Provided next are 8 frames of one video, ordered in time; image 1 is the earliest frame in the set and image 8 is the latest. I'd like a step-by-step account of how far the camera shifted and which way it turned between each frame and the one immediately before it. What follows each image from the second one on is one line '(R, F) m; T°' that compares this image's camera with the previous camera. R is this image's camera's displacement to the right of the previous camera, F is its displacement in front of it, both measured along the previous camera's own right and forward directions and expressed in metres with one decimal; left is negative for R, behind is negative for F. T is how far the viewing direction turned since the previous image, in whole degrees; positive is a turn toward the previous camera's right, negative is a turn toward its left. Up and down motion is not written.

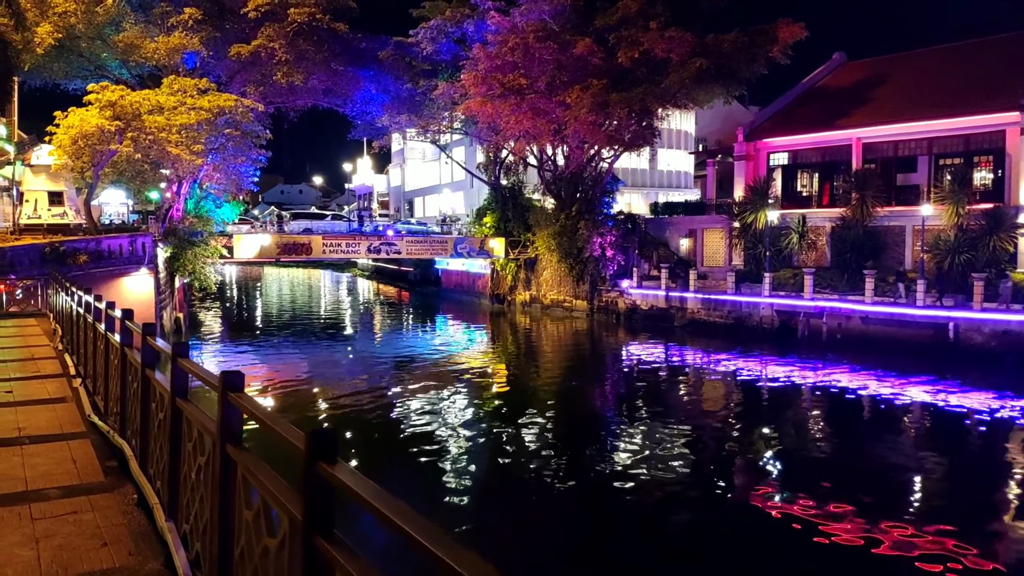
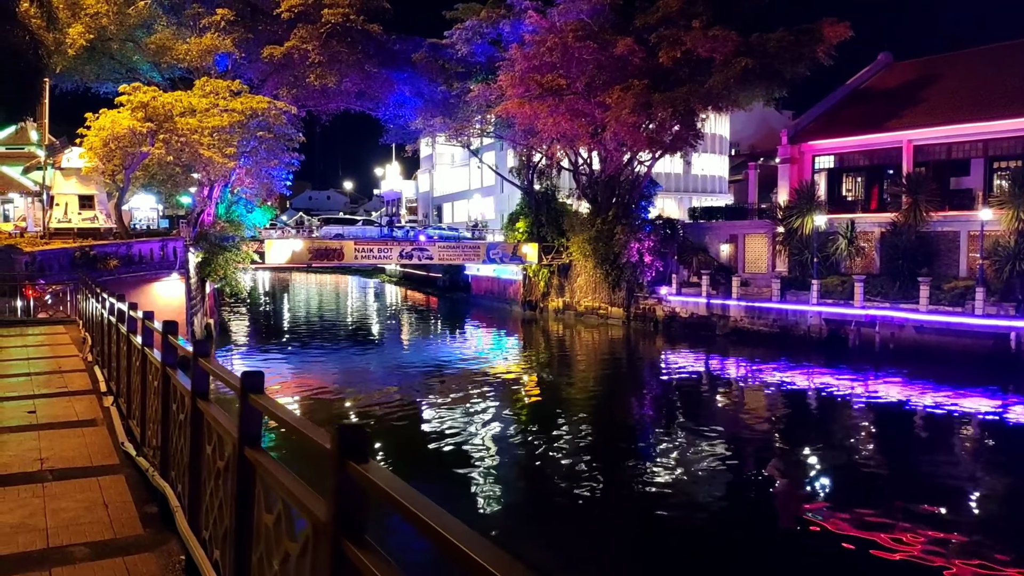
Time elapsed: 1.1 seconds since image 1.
(-0.5, +0.8) m; -2°
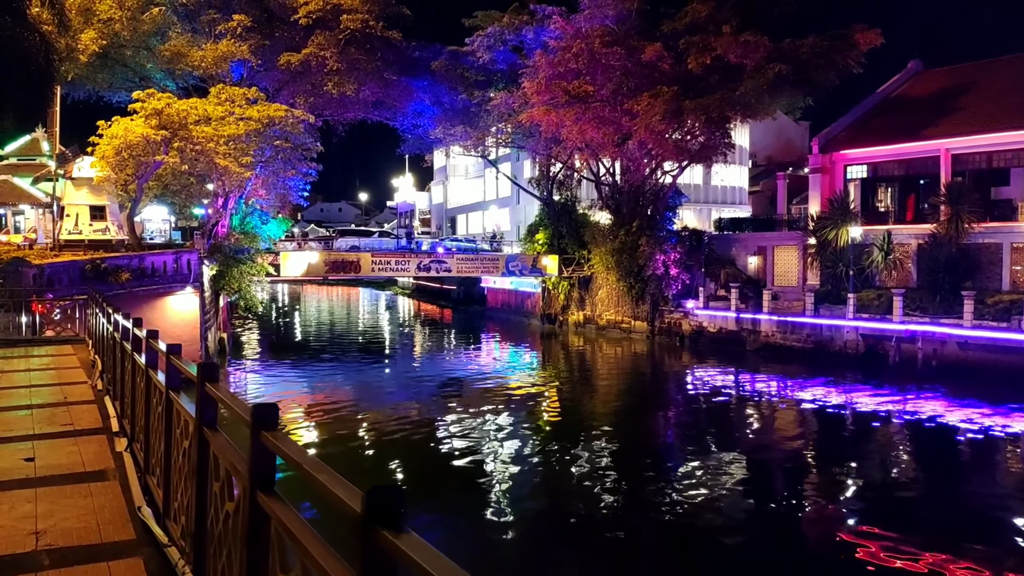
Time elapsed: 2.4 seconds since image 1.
(-0.5, +0.9) m; -1°
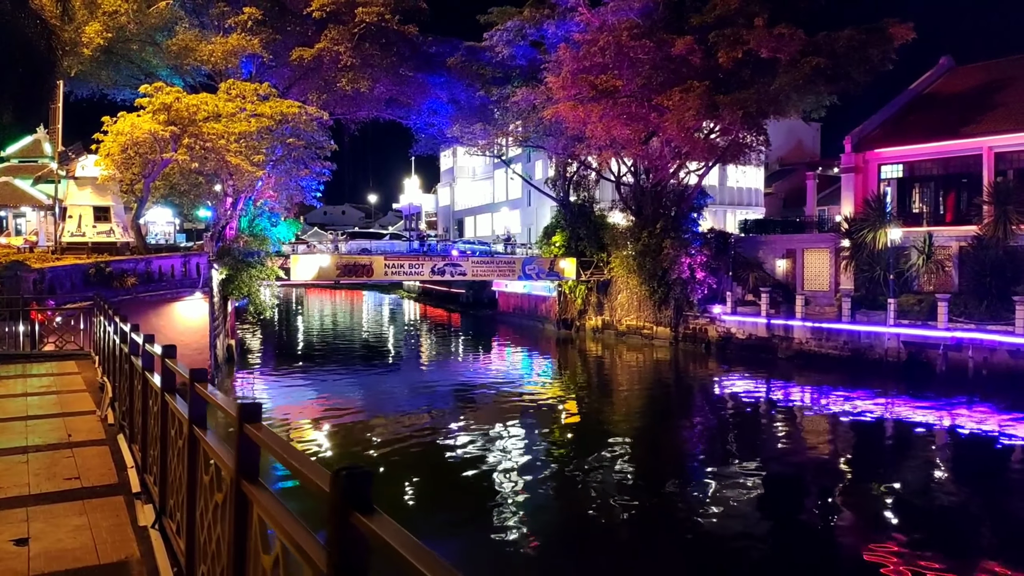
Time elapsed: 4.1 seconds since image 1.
(-0.7, +1.2) m; 0°
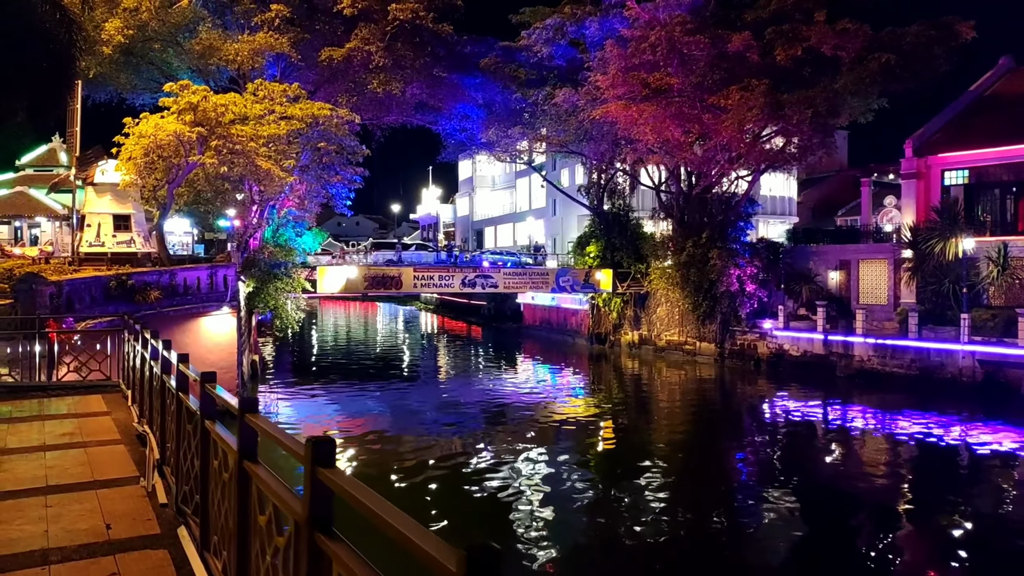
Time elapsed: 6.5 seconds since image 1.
(-1.0, +1.5) m; -1°
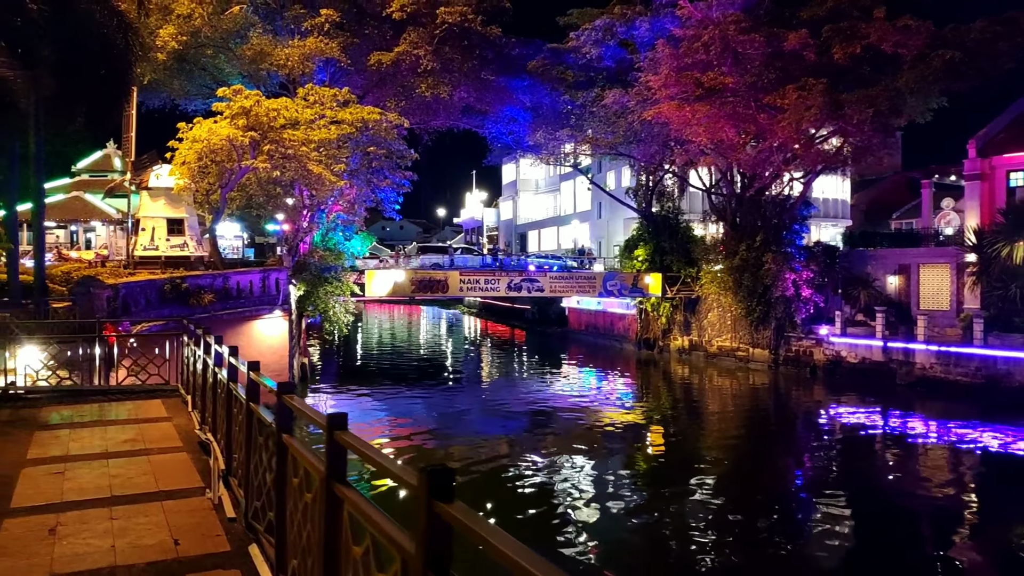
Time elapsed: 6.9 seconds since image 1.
(-0.2, +0.2) m; -3°
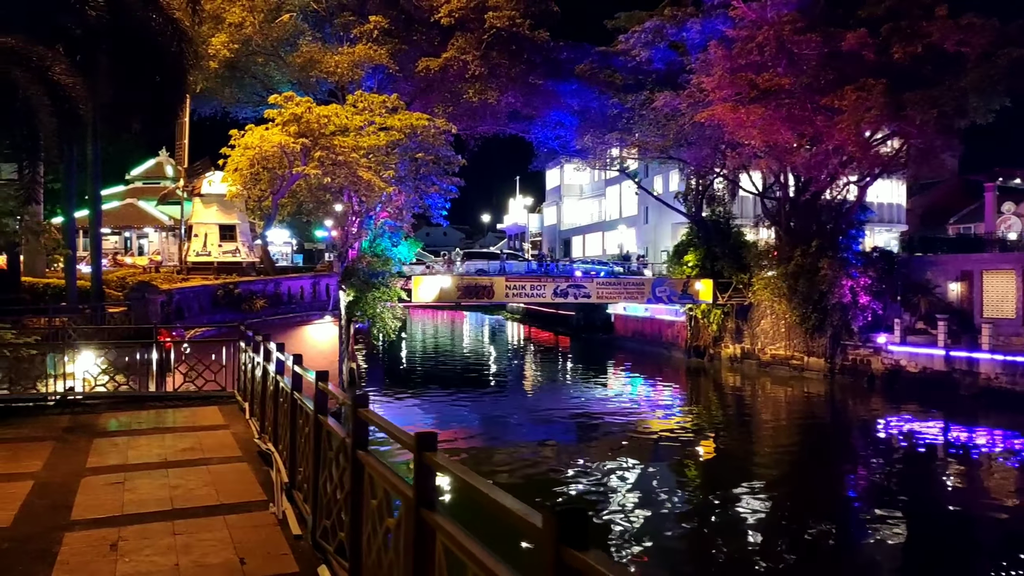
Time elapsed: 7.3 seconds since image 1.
(-0.2, +0.2) m; -3°
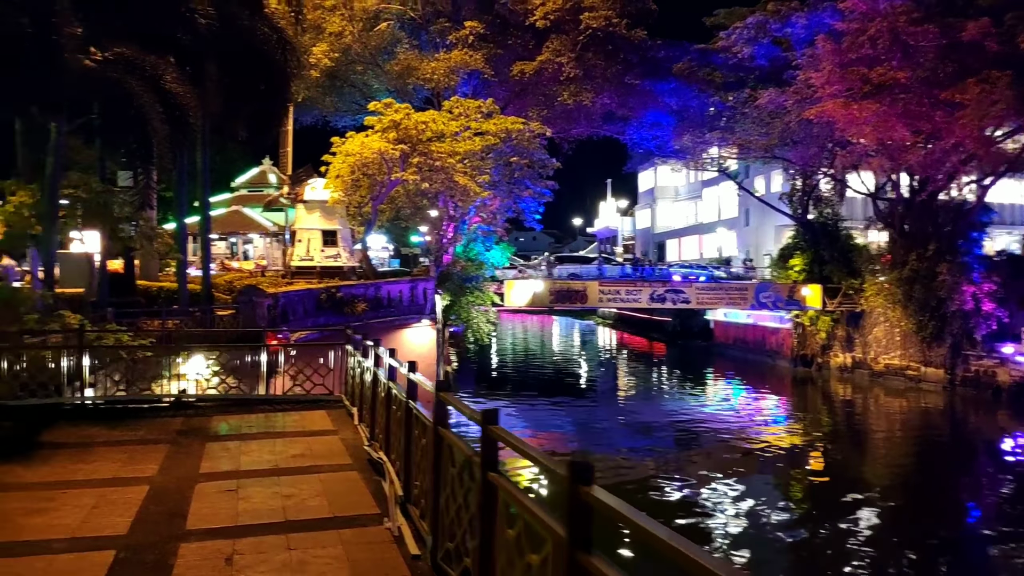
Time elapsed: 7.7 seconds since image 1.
(-0.2, +0.3) m; -7°
